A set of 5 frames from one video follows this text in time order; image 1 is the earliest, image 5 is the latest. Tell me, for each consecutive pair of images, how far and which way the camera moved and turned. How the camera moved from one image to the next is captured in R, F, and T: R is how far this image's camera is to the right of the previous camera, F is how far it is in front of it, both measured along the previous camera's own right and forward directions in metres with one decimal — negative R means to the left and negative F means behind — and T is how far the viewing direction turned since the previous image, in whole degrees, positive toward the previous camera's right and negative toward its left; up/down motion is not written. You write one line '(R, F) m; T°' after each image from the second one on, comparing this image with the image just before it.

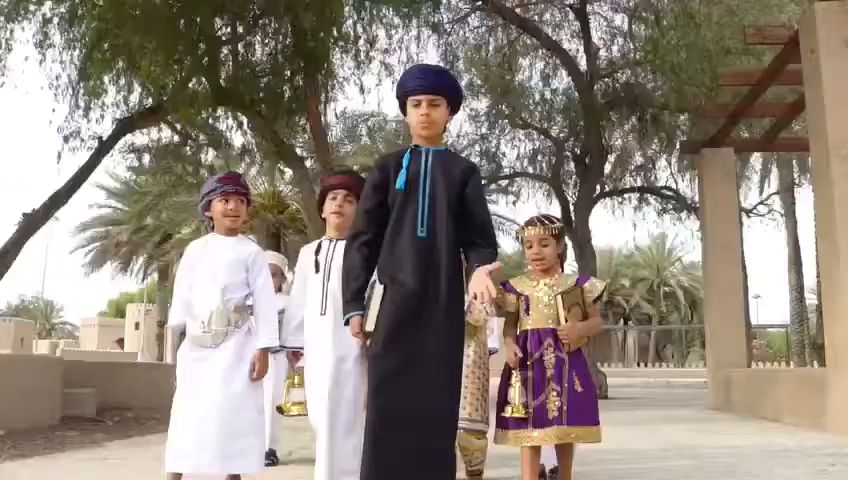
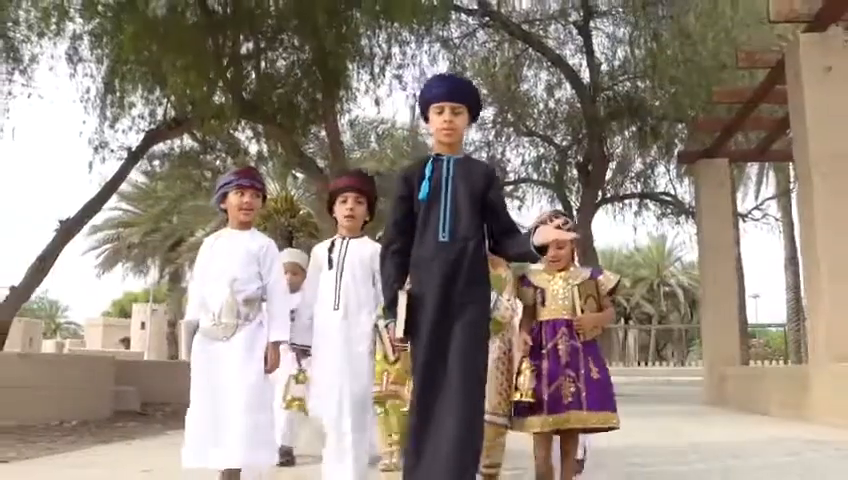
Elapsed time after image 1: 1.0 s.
(-0.1, -0.6) m; 0°
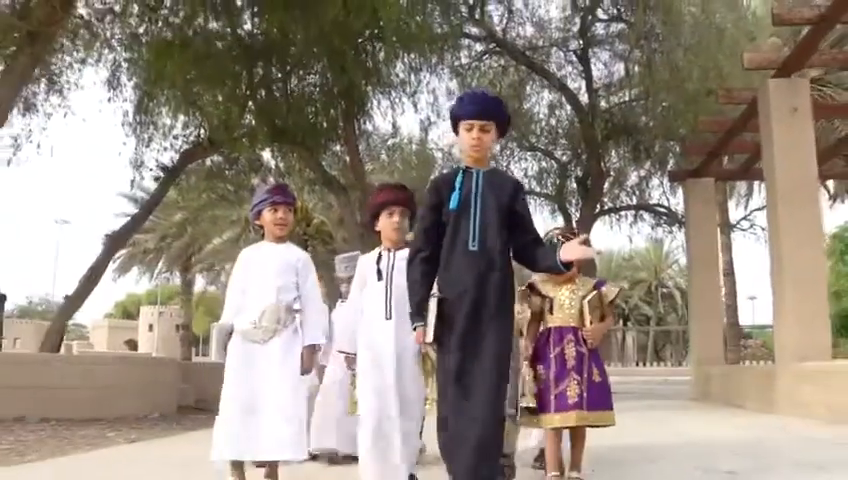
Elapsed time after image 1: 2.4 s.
(-0.2, -1.0) m; 0°
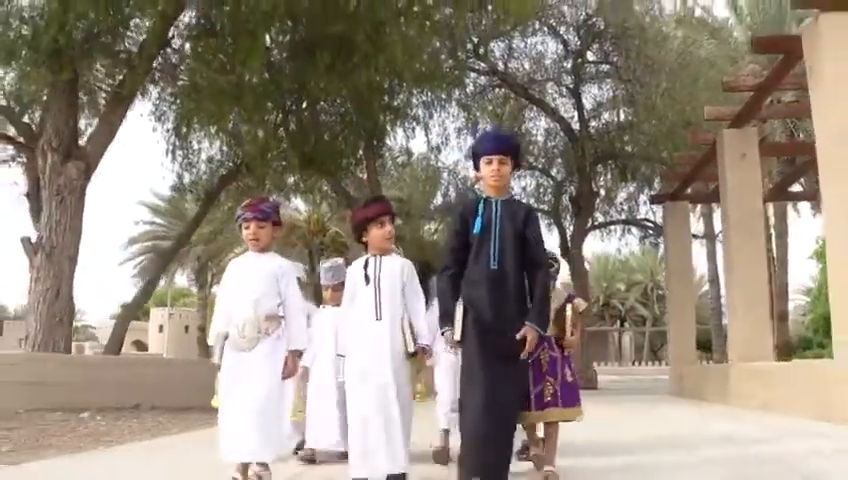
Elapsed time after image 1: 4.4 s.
(-0.2, -1.6) m; 0°
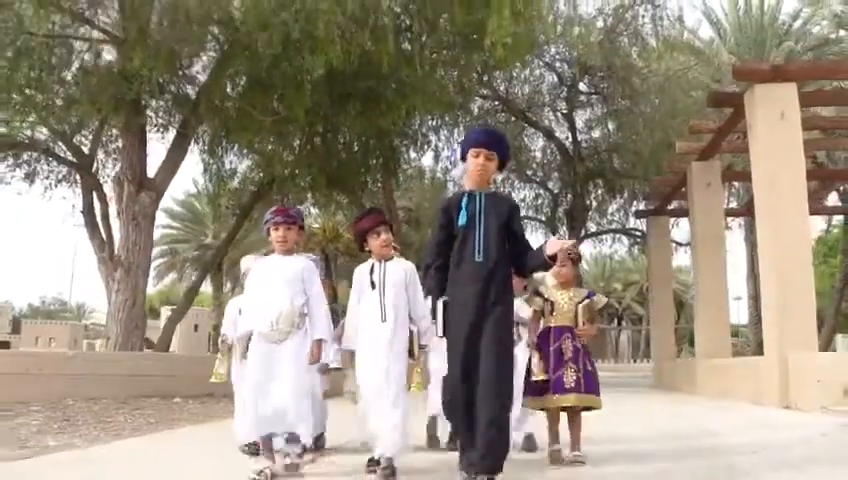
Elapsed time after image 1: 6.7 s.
(-0.2, -1.7) m; 0°
